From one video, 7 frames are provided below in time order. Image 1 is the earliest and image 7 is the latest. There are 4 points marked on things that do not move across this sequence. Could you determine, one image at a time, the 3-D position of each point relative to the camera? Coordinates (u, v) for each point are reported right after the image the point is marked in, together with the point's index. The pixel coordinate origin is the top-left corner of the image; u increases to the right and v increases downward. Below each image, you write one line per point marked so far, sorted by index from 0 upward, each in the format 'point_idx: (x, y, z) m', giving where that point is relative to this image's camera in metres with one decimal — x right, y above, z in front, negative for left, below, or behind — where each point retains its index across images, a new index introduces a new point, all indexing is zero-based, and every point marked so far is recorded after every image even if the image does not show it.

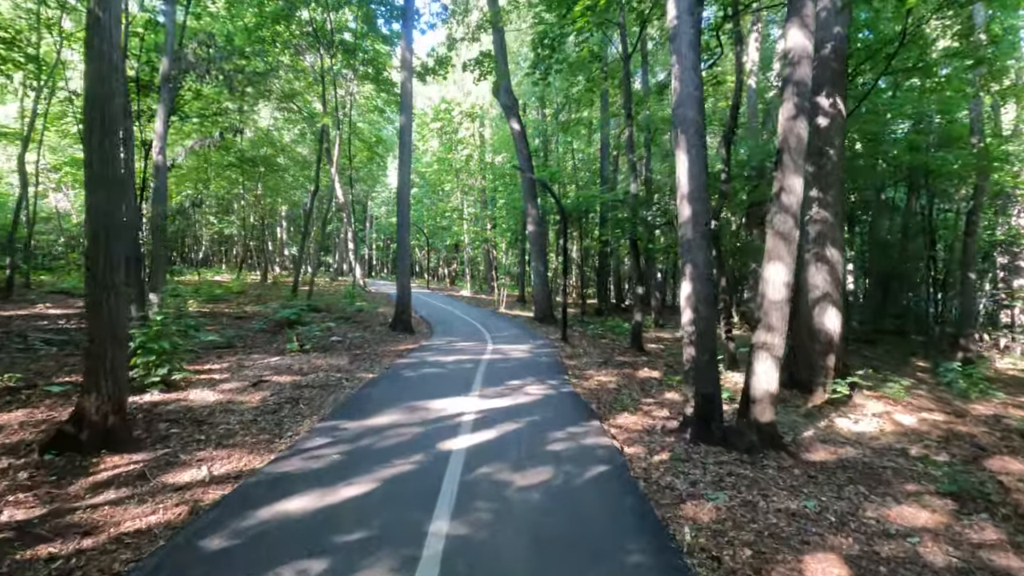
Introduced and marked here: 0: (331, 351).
0: (-3.7, -1.3, +10.7) m
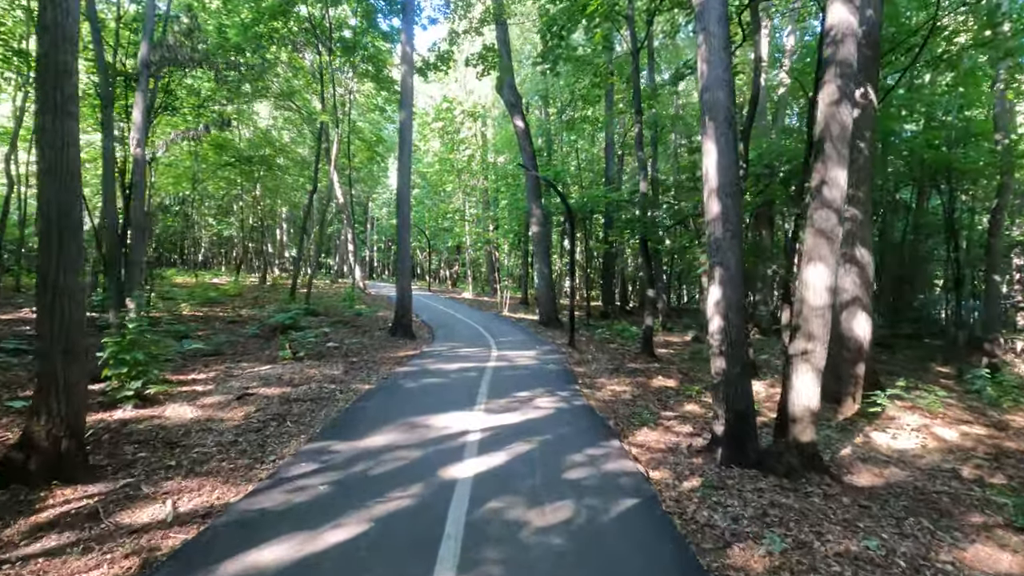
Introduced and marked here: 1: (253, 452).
0: (-3.5, -1.4, +10.1) m
1: (-2.5, -1.6, +5.1) m
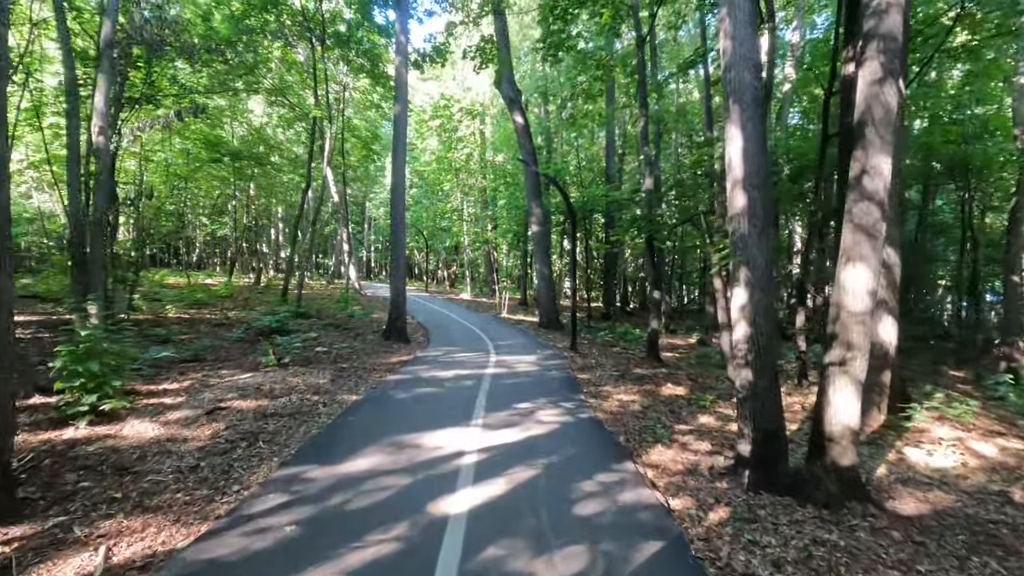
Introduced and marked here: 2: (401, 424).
0: (-3.5, -1.4, +9.4) m
1: (-2.4, -1.6, +4.4) m
2: (-1.3, -1.6, +6.2) m
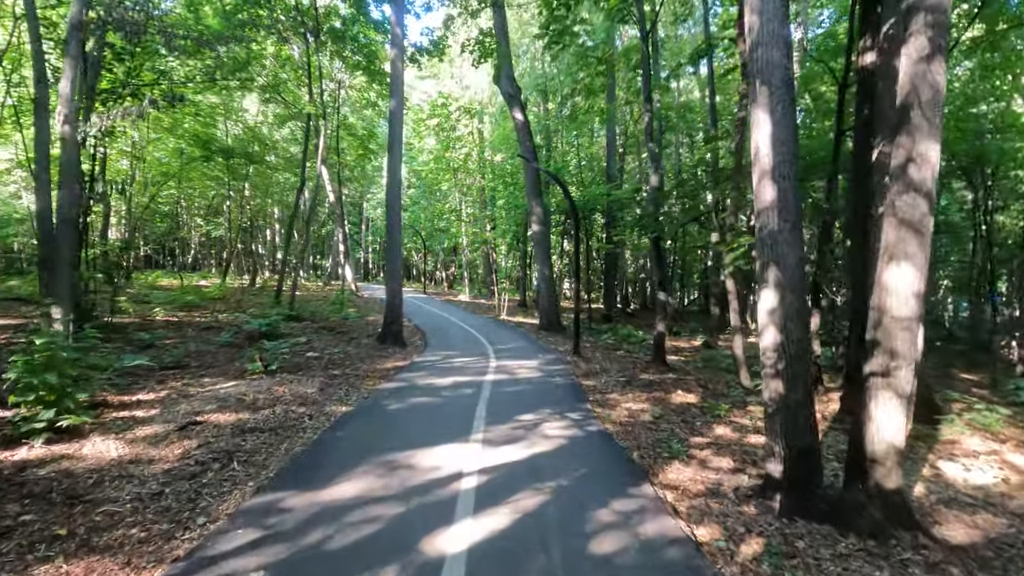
0: (-3.5, -1.4, +8.9) m
1: (-2.4, -1.6, +3.8) m
2: (-1.2, -1.6, +5.6) m
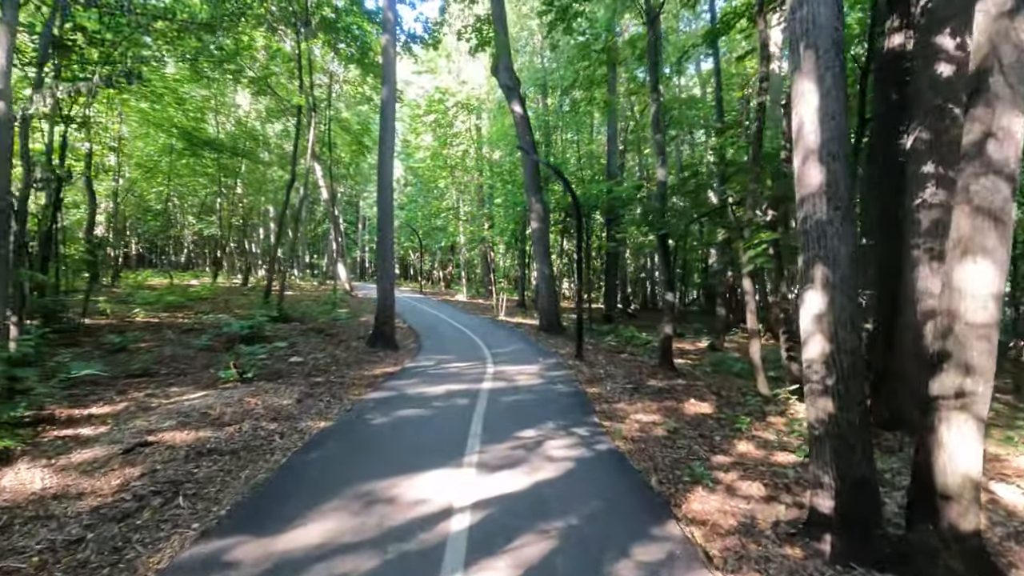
0: (-3.5, -1.4, +8.1) m
1: (-2.4, -1.6, +3.1) m
2: (-1.3, -1.6, +4.9) m
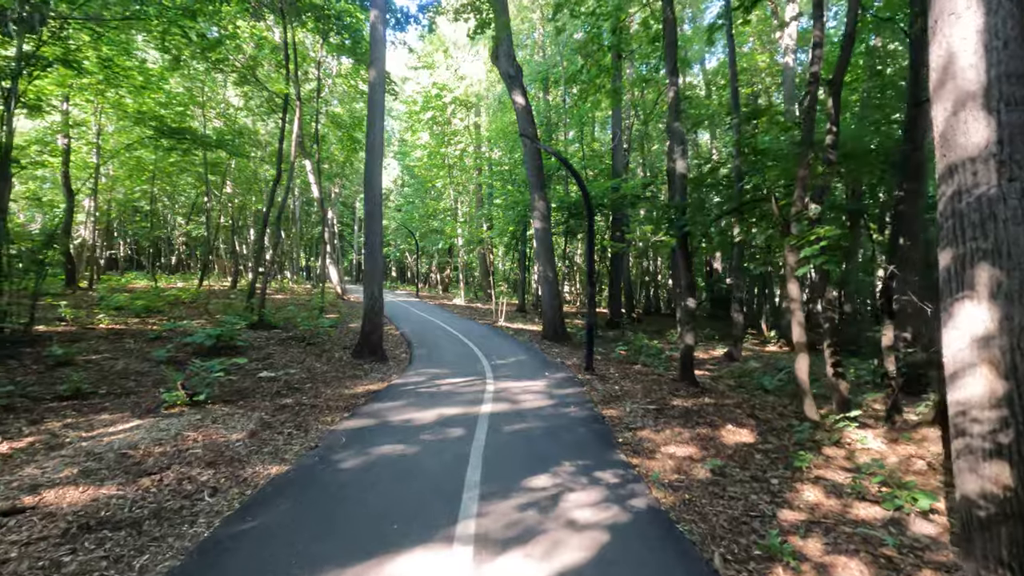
0: (-3.5, -1.5, +6.7) m
1: (-2.3, -1.6, +1.7) m
2: (-1.2, -1.7, +3.5) m
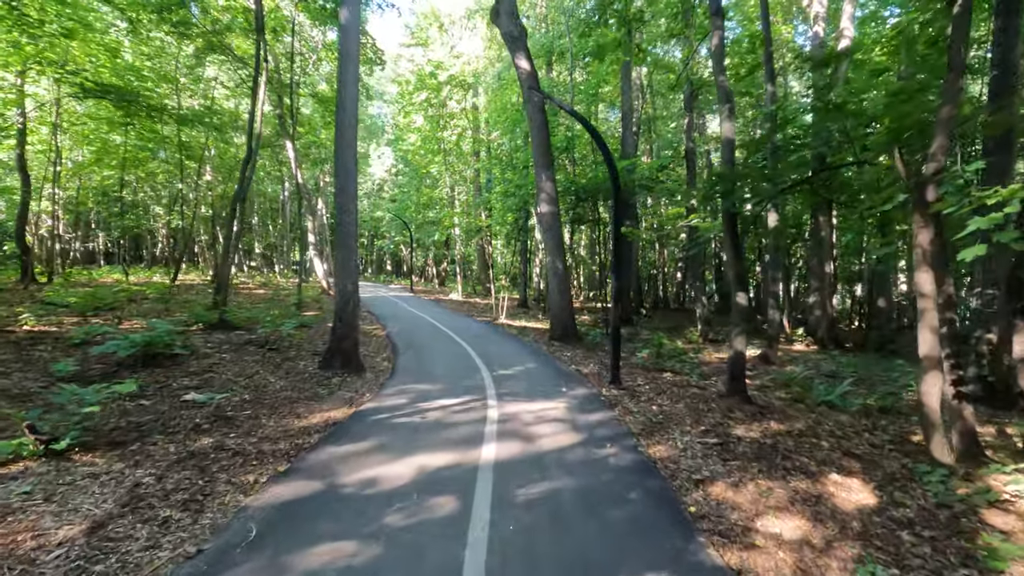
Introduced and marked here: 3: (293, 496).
0: (-3.3, -1.4, +4.5) m
1: (-2.2, -1.6, -0.5) m
2: (-1.0, -1.6, +1.3) m
3: (-1.6, -1.5, +4.0) m
